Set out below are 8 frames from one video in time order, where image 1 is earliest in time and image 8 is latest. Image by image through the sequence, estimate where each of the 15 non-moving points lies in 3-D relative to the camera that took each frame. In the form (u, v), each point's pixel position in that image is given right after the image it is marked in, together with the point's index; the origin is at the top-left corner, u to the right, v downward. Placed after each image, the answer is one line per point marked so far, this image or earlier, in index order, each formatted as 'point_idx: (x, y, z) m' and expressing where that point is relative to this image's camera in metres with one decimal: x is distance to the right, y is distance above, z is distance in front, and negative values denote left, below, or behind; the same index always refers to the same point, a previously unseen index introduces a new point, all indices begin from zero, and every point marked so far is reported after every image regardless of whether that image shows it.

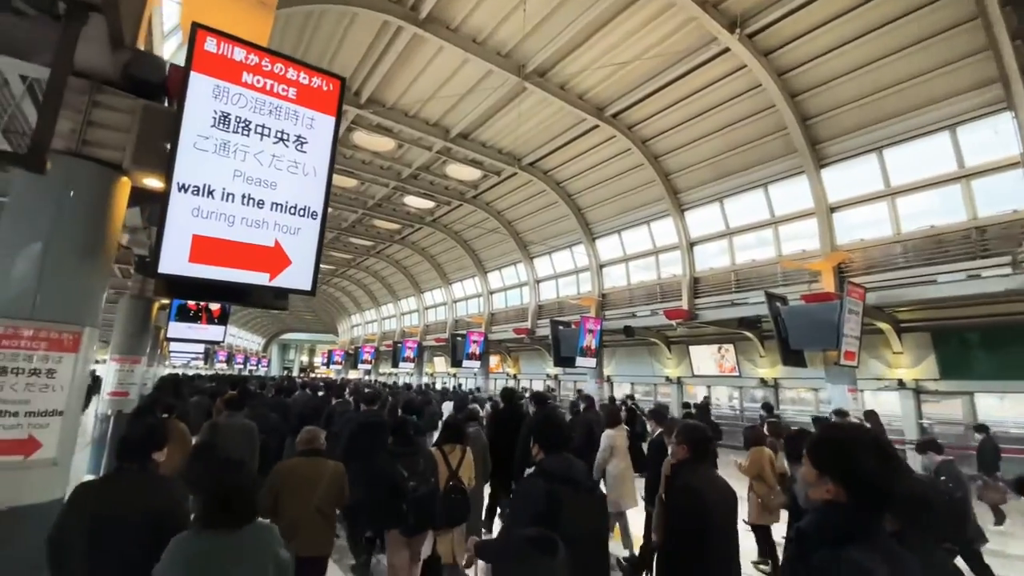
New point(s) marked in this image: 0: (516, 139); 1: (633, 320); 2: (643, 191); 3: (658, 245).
0: (+0.1, +4.8, +15.1) m
1: (+4.2, -1.1, +16.0) m
2: (+4.3, +3.2, +15.8) m
3: (+5.0, +1.4, +16.1) m
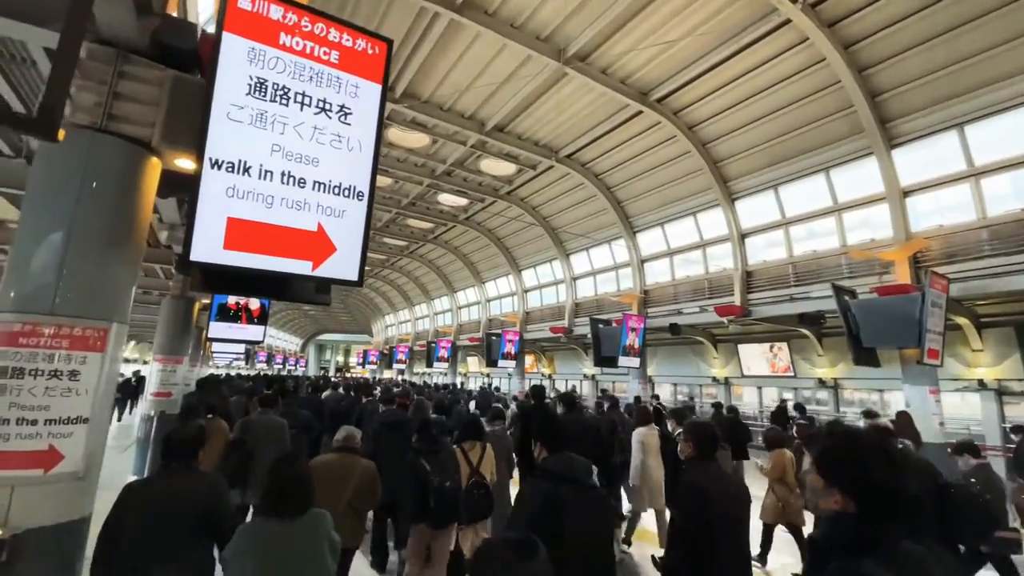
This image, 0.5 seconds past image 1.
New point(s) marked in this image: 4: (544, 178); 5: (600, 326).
0: (+1.3, +4.9, +14.6) m
1: (+5.5, -1.0, +15.1) m
2: (+5.6, +3.3, +14.9) m
3: (+6.3, +1.6, +15.2) m
4: (+1.1, +4.0, +17.5) m
5: (+3.1, -1.4, +16.7) m
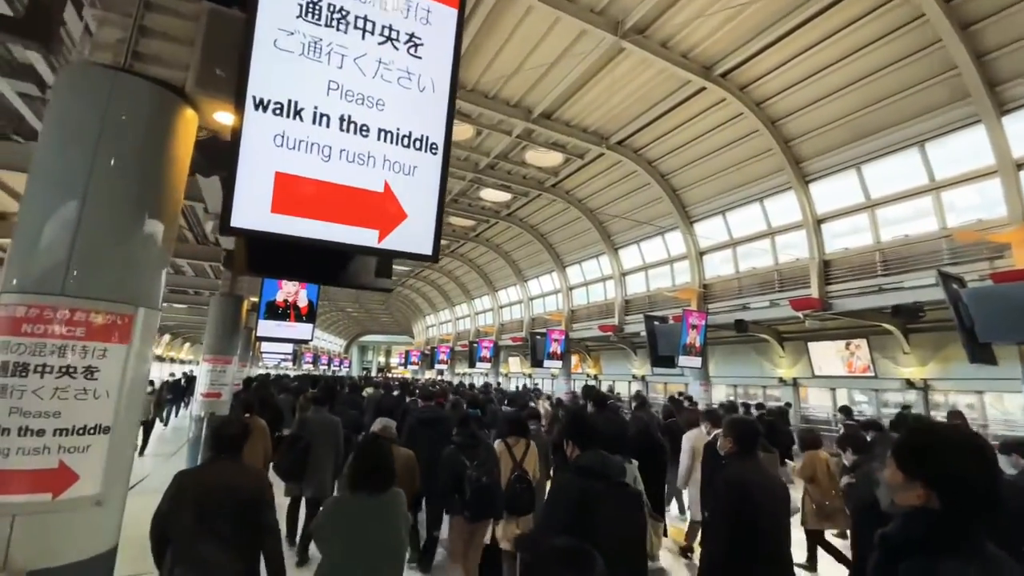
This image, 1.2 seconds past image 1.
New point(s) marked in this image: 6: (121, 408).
0: (+2.8, +5.1, +13.7) m
1: (+7.0, -0.7, +13.9) m
2: (+7.0, +3.6, +13.7) m
3: (+7.8, +1.8, +13.9) m
4: (+2.8, +4.2, +16.6) m
5: (+4.8, -1.2, +15.6) m
6: (-1.9, -0.6, +2.3) m
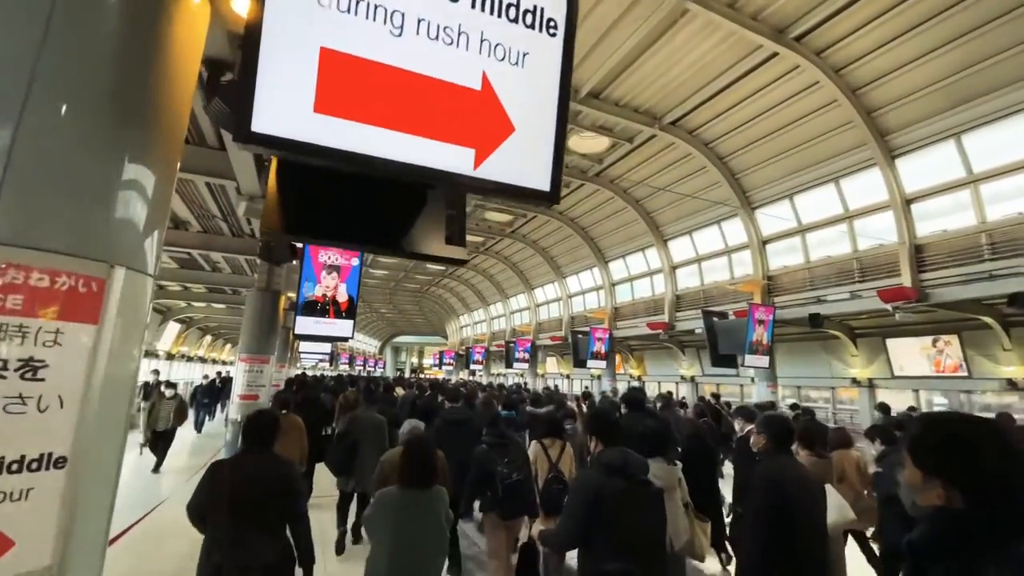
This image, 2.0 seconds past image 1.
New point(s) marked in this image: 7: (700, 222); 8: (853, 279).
0: (+4.0, +5.3, +12.5) m
1: (+8.4, -0.5, +12.5) m
2: (+8.3, +3.8, +12.3) m
3: (+9.1, +2.1, +12.5) m
4: (+4.2, +4.4, +15.5) m
5: (+6.2, -1.0, +14.4) m
6: (-1.3, -0.4, +1.5) m
7: (+6.7, +2.4, +16.6) m
8: (+9.1, +0.2, +12.4) m
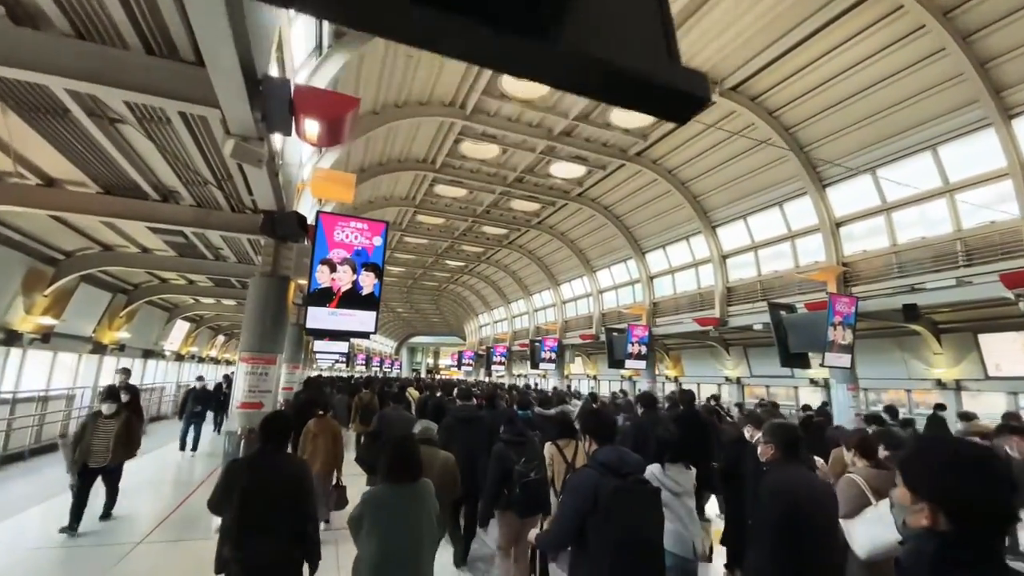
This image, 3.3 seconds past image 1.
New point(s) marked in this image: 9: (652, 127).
0: (+4.9, +5.6, +10.8) m
1: (+9.3, -0.2, +10.7) m
2: (+9.2, +4.1, +10.5) m
3: (+10.0, +2.4, +10.6) m
4: (+5.2, +4.7, +13.7) m
5: (+7.2, -0.7, +12.6) m
6: (-0.7, -0.2, -0.1) m
7: (+7.8, +2.6, +14.8) m
8: (+10.1, +0.6, +10.5) m
9: (+4.2, +4.8, +14.0) m
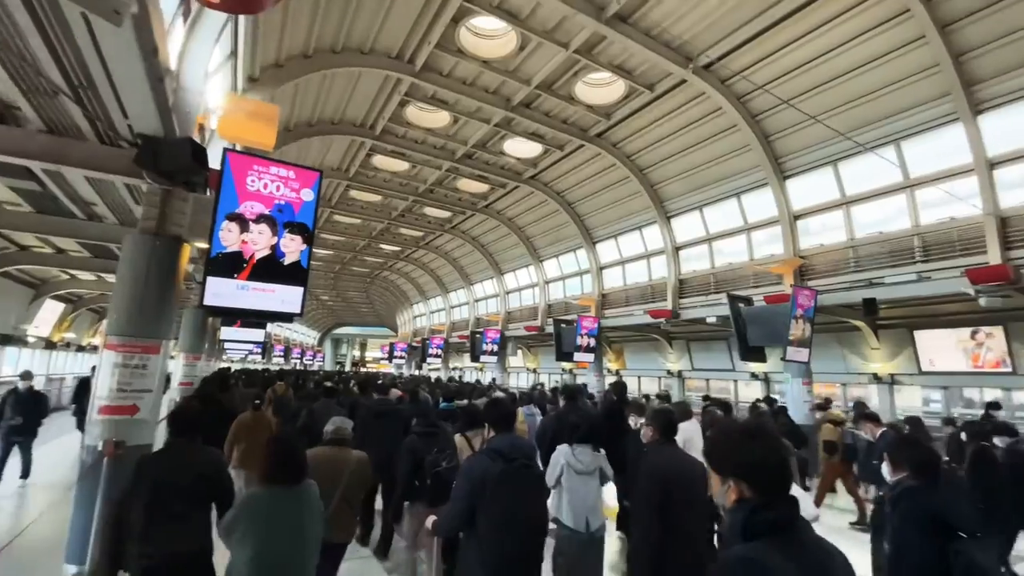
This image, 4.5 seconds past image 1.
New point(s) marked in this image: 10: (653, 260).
0: (+4.1, +5.8, +10.1) m
1: (+8.3, 0.0, +10.6) m
2: (+8.4, +4.3, +10.3) m
3: (+9.1, +2.5, +10.7) m
4: (+4.0, +5.0, +13.0) m
5: (+6.0, -0.5, +12.2) m
6: (0.0, 0.0, -1.5) m
7: (+6.3, +2.9, +14.4) m
8: (+9.1, +0.7, +10.6) m
9: (+2.9, +5.1, +13.1) m
10: (+5.2, +1.0, +17.1) m
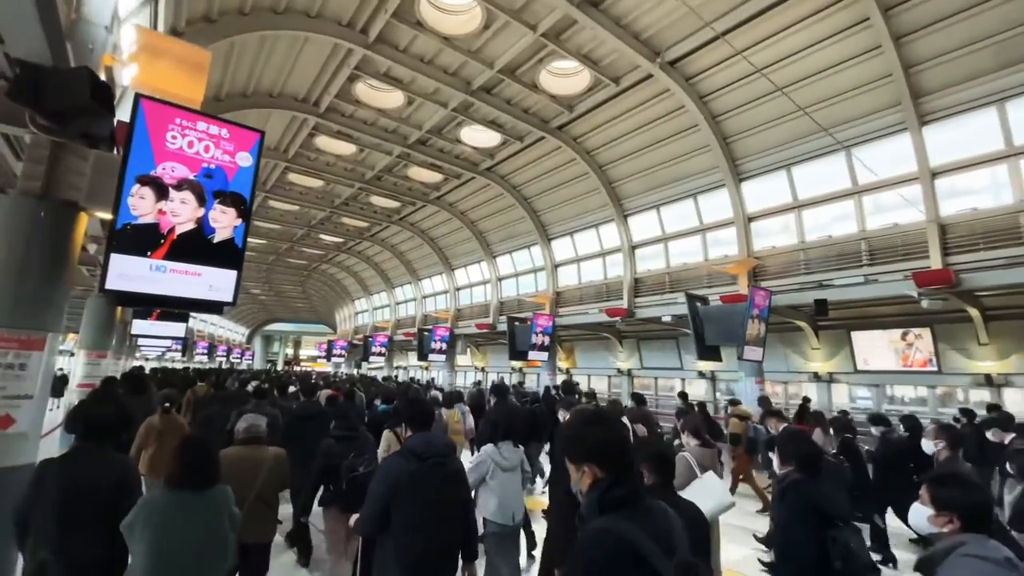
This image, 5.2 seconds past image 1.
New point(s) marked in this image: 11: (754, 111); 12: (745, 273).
0: (+3.4, +5.9, +9.9) m
1: (+7.4, -0.1, +10.9) m
2: (+7.6, +4.2, +10.7) m
3: (+8.2, +2.5, +11.1) m
4: (+2.9, +5.0, +12.8) m
5: (+4.9, -0.4, +12.3) m
6: (+0.6, +0.1, -2.1) m
7: (+5.0, +2.9, +14.5) m
8: (+8.2, +0.6, +11.0) m
9: (+1.9, +5.2, +12.8) m
10: (+3.5, +1.1, +17.0) m
11: (+6.1, +4.5, +11.7) m
12: (+6.2, +0.4, +12.7) m
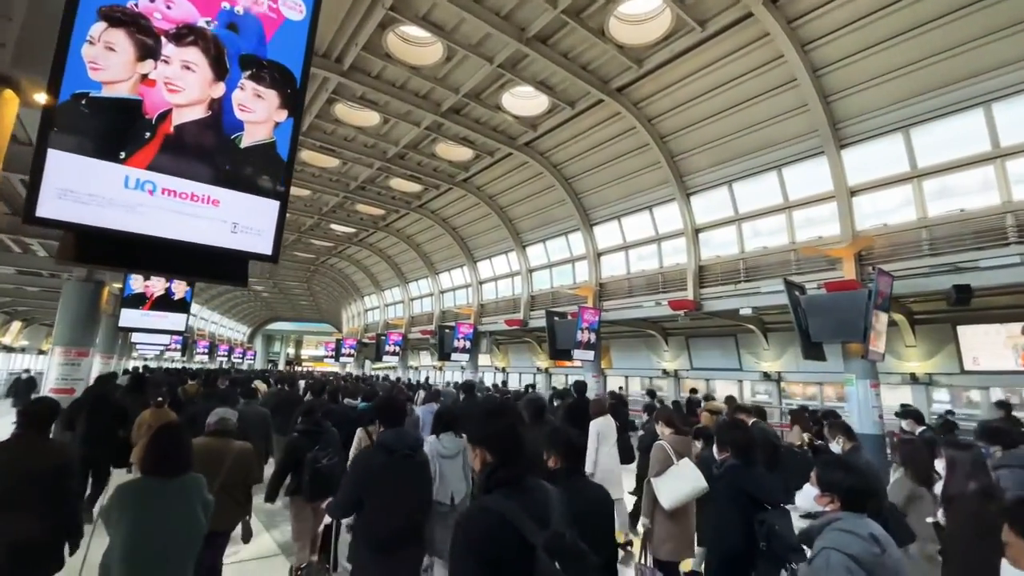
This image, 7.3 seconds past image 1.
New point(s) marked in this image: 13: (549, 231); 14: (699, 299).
0: (+4.8, +6.2, +7.9) m
1: (+8.8, +0.3, +9.0) m
2: (+9.0, +4.5, +8.7) m
3: (+9.6, +2.8, +9.1) m
4: (+4.3, +5.3, +10.8) m
5: (+6.3, -0.1, +10.3) m
6: (+2.0, +0.5, -4.0) m
7: (+6.4, +3.2, +12.5) m
8: (+9.6, +0.9, +9.1) m
9: (+3.3, +5.5, +10.8) m
10: (+4.9, +1.4, +15.0) m
11: (+7.5, +4.8, +9.8) m
12: (+7.6, +0.7, +10.7) m
13: (+1.5, +2.3, +18.7) m
14: (+5.4, -0.3, +13.7) m
